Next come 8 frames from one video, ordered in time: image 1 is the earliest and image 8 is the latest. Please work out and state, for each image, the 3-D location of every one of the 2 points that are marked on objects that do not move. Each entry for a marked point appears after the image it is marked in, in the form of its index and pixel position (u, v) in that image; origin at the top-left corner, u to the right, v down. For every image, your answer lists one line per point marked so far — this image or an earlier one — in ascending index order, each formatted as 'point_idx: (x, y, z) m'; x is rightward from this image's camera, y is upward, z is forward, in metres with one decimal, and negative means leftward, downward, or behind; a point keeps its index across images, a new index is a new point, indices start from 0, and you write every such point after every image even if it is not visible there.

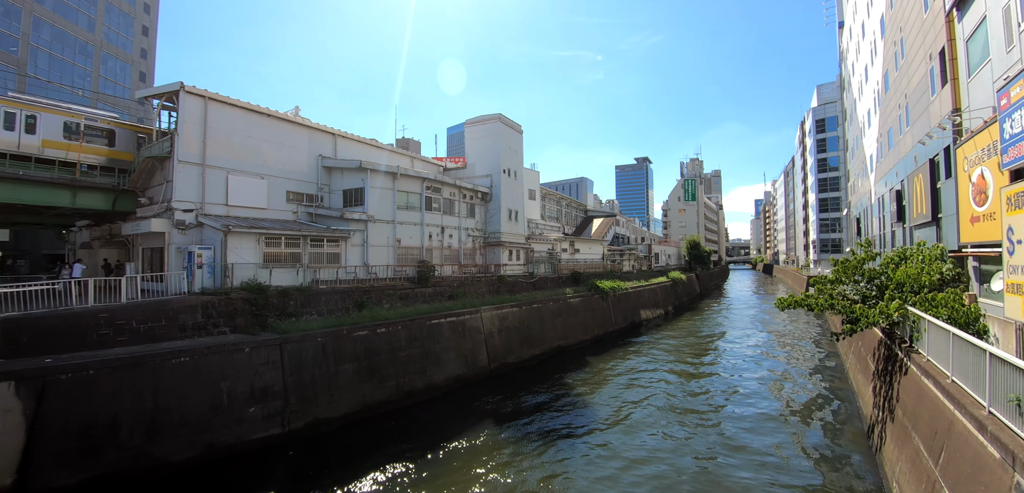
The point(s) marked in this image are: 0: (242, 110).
0: (-11.0, +5.4, +16.2) m
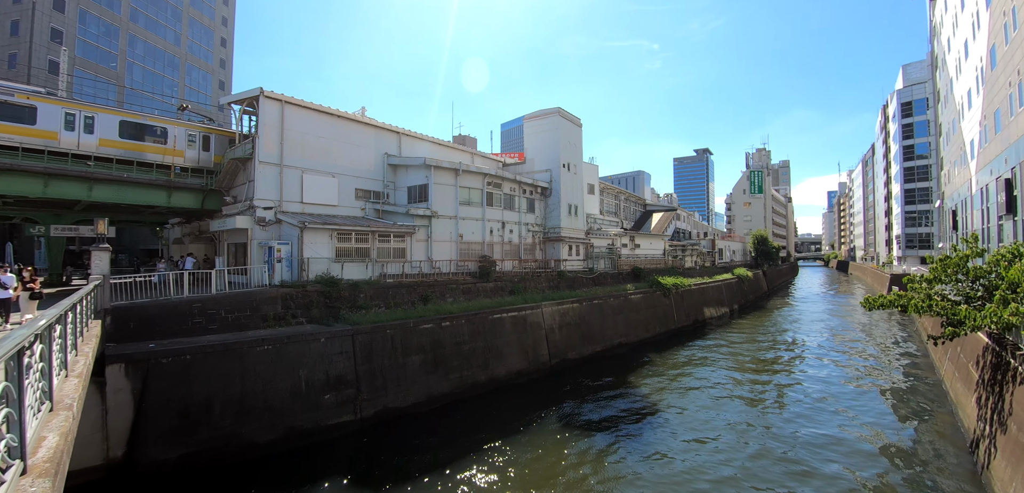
0: (-8.4, +5.6, +16.9) m
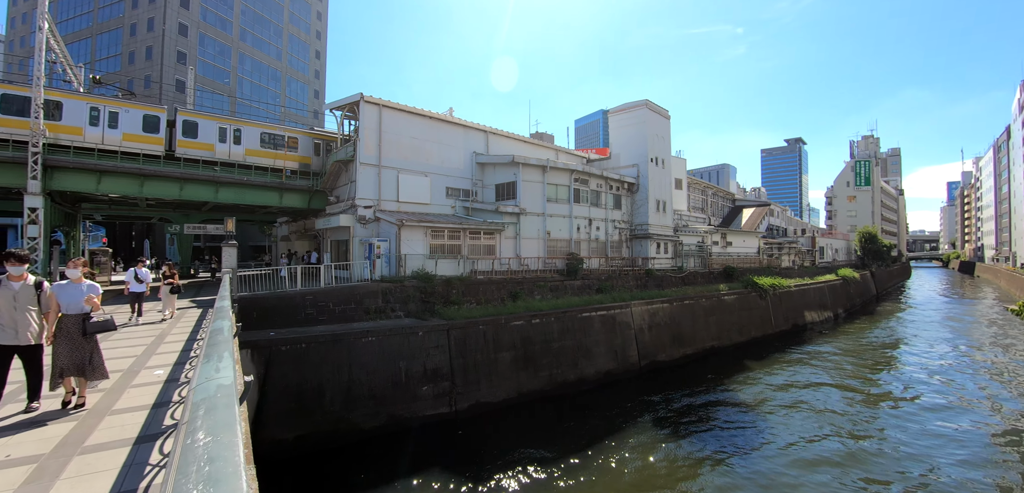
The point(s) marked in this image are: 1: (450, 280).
0: (-4.5, +5.8, +17.6) m
1: (-2.7, -1.4, +17.2) m
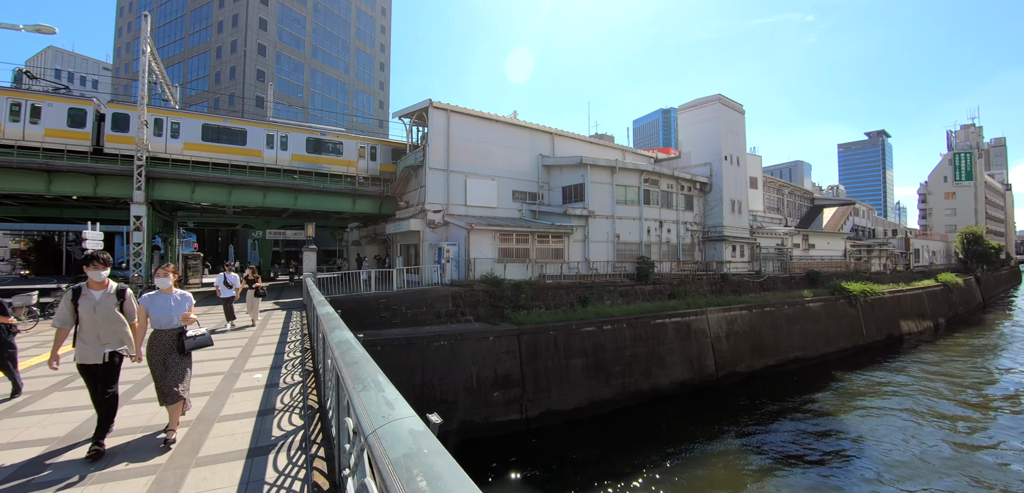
0: (-1.6, +5.6, +17.6) m
1: (+0.3, -1.6, +17.0) m
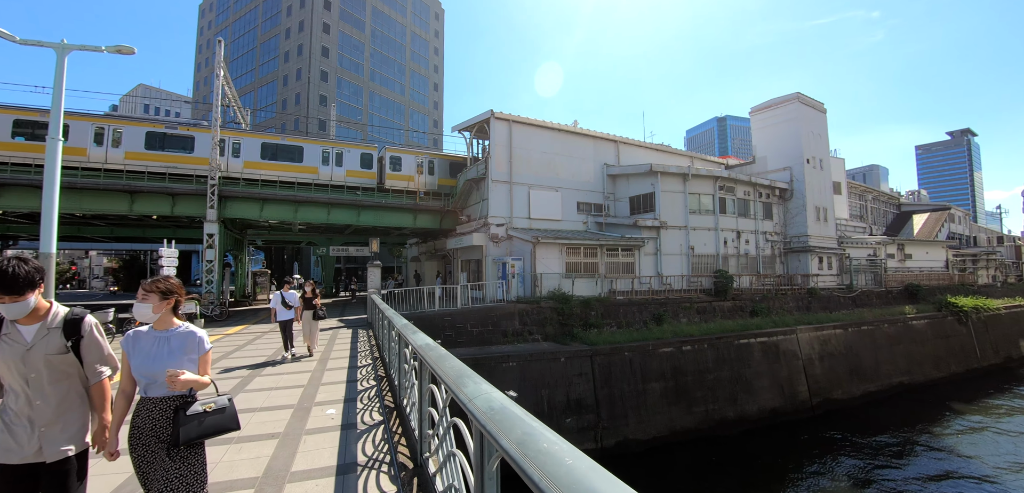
0: (+1.1, +5.0, +17.0) m
1: (+3.0, -2.2, +15.9) m
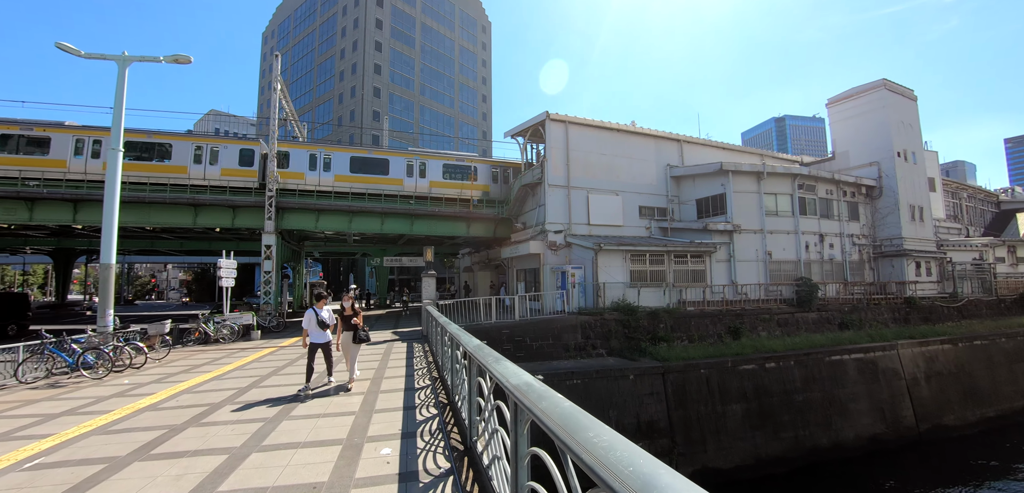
0: (+3.3, +4.7, +16.0) m
1: (+5.2, -2.4, +14.6) m
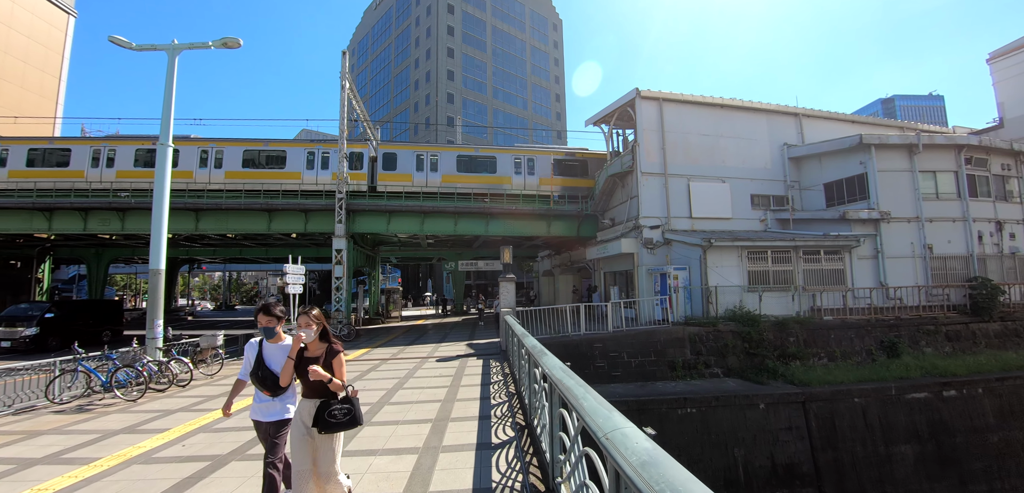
0: (+6.0, +4.8, +13.5) m
1: (+7.9, -2.2, +11.8) m
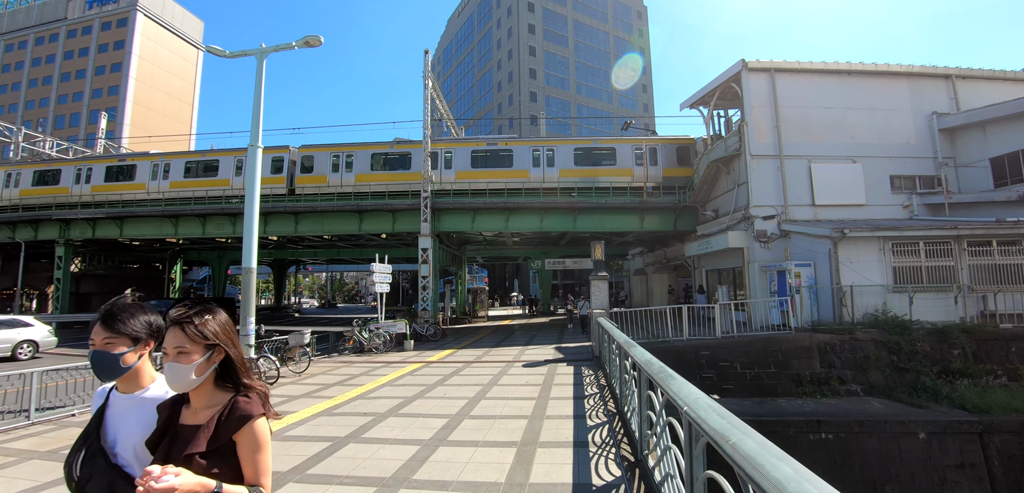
0: (+8.6, +5.0, +11.6) m
1: (+10.3, -2.0, +9.6) m
